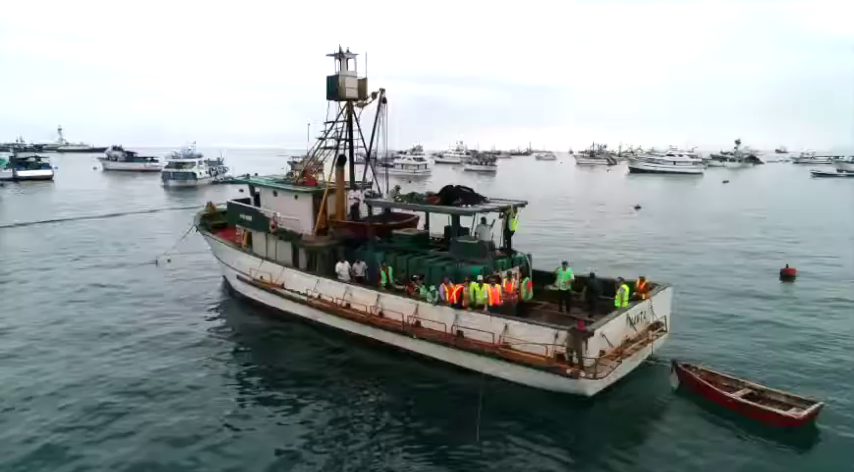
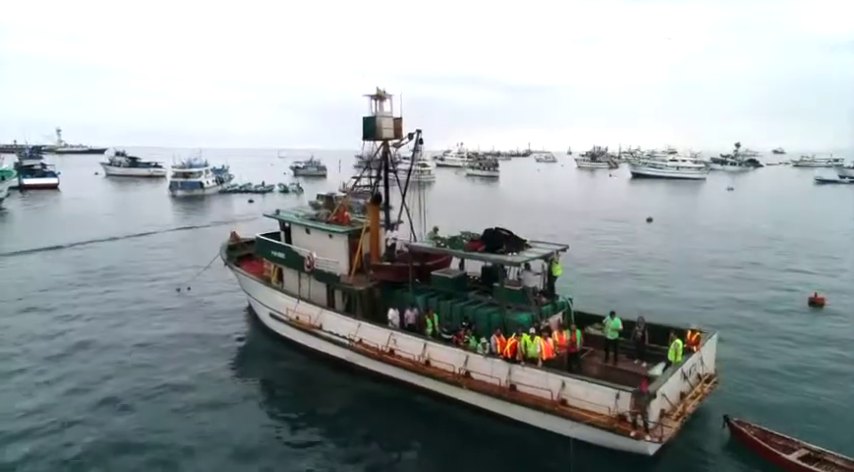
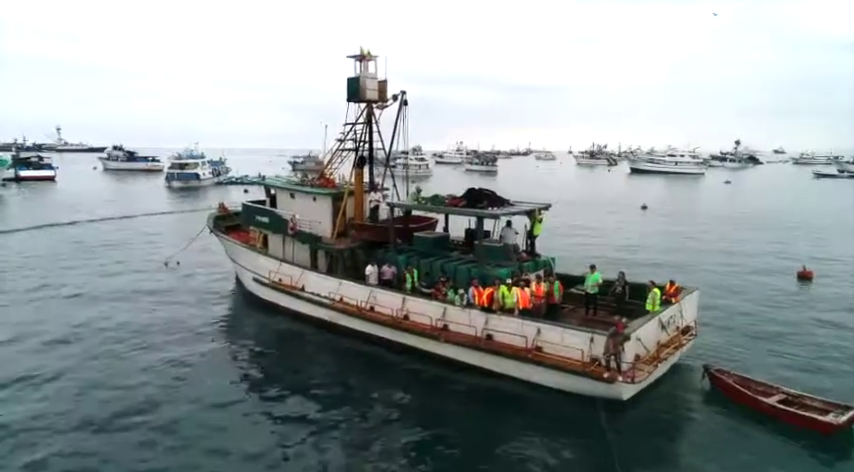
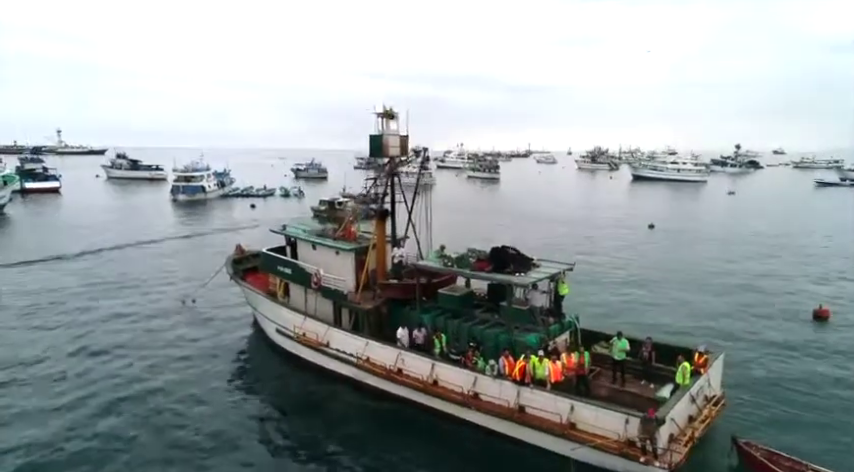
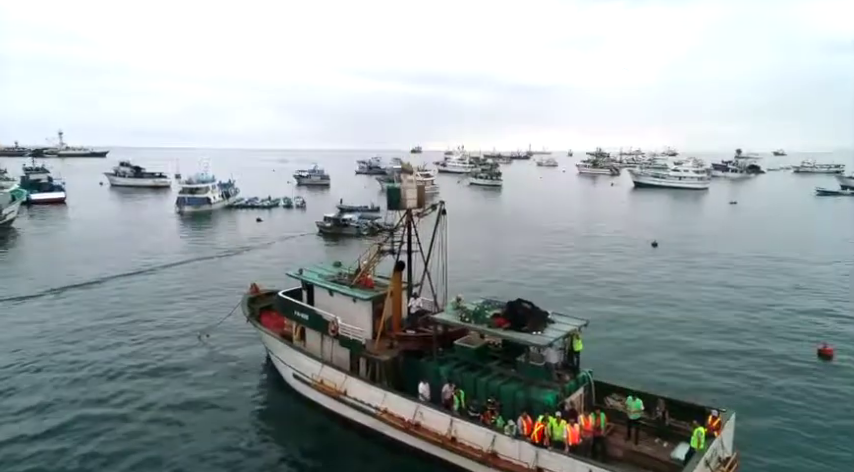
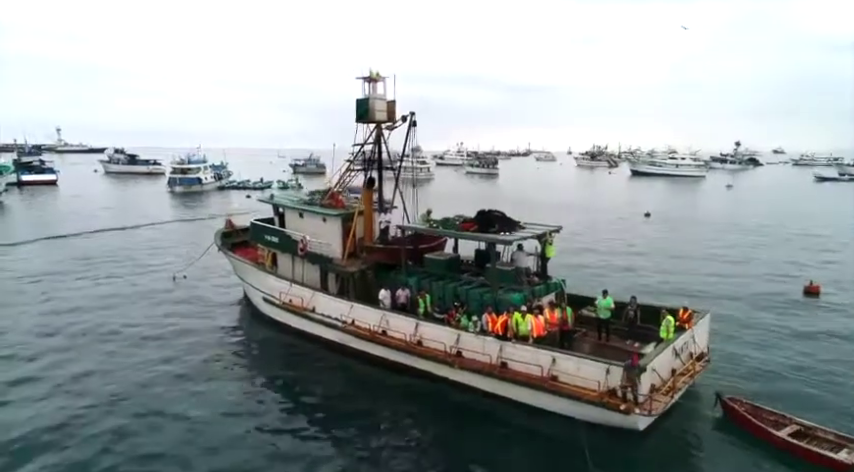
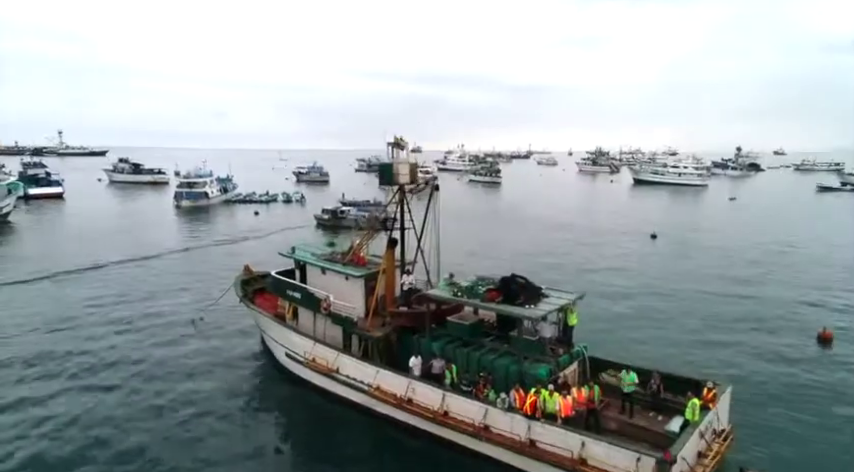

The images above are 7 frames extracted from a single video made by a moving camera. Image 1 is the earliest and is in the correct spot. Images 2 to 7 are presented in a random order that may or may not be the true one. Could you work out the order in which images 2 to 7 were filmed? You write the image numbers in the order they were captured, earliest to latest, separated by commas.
3, 6, 2, 4, 7, 5
